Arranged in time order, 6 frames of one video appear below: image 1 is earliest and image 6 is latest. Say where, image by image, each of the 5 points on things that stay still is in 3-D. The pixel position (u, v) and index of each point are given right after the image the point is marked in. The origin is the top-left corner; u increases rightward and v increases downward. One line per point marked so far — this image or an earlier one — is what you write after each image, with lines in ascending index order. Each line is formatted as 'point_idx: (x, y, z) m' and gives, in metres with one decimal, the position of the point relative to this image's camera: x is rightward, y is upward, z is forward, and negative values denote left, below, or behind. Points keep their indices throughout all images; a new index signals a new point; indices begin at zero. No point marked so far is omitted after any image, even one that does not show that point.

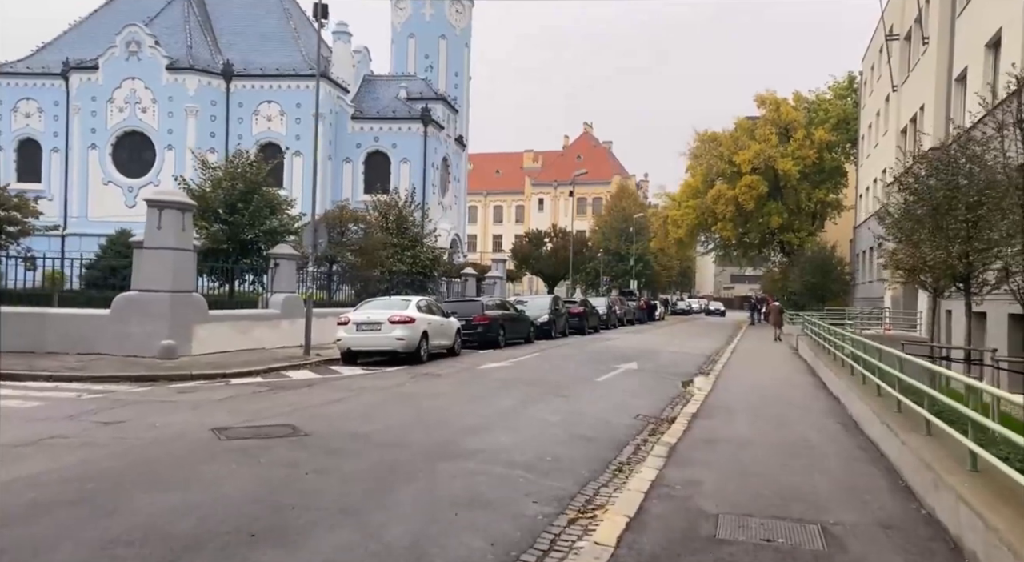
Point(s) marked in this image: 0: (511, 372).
0: (0.0, -1.8, +16.7) m
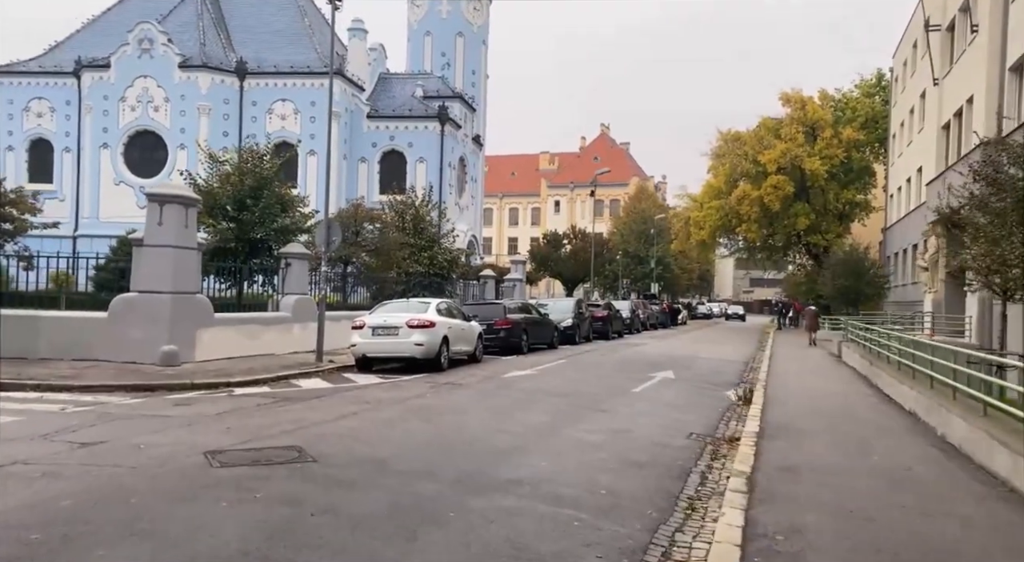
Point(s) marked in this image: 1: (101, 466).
0: (+0.5, -1.8, +15.4) m
1: (-3.2, -1.5, +6.8) m
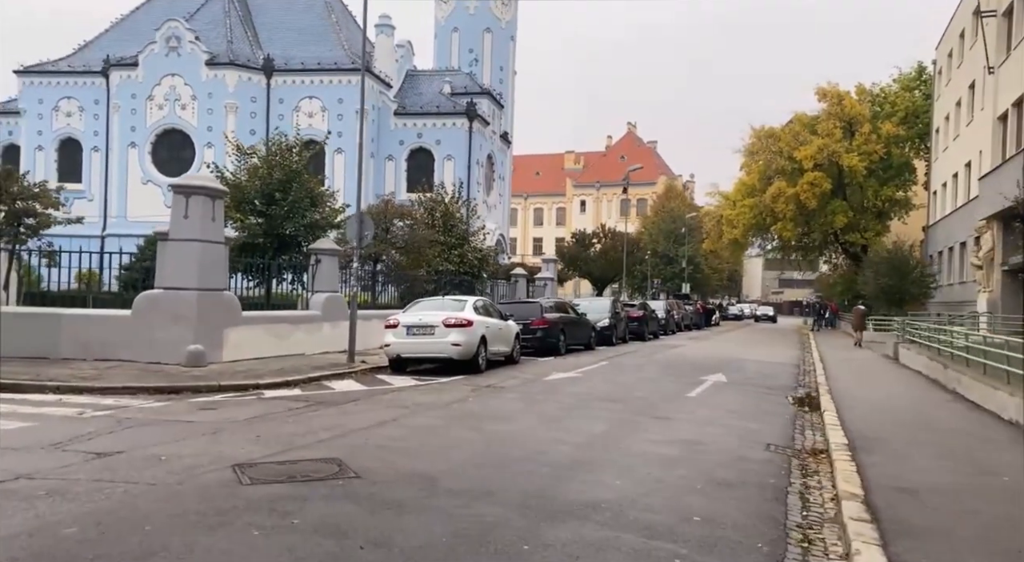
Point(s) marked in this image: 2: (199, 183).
0: (+1.2, -1.7, +14.4) m
1: (-2.7, -1.4, +6.0) m
2: (-5.4, +1.7, +14.9) m
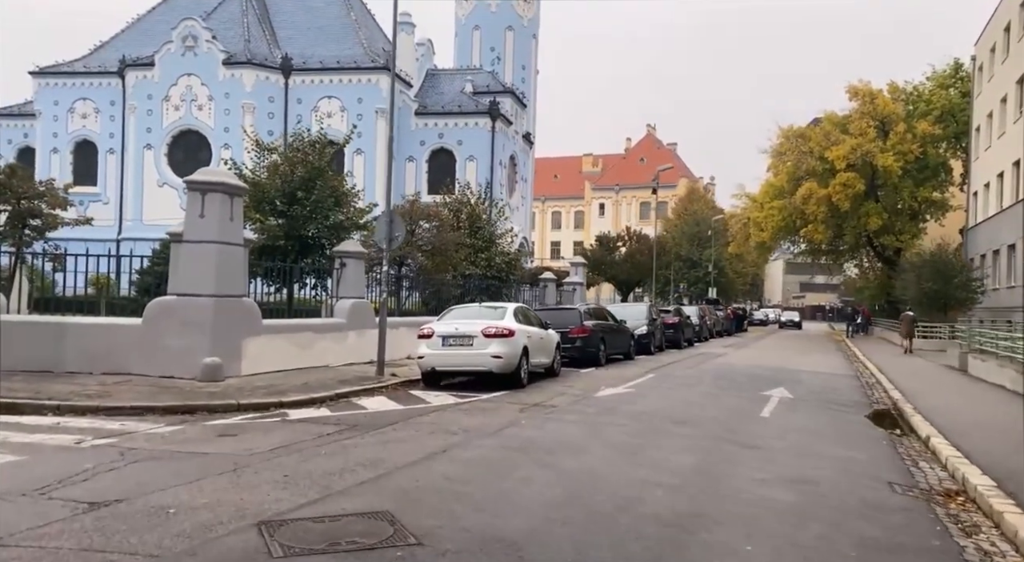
0: (+2.0, -1.8, +12.9) m
1: (-2.1, -1.4, +4.6) m
2: (-4.7, +1.6, +13.6) m
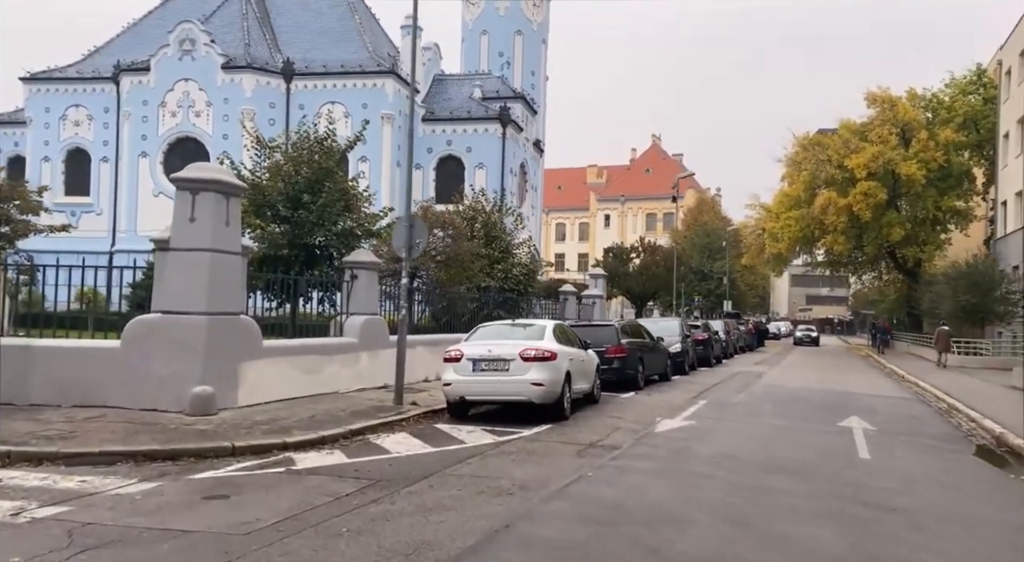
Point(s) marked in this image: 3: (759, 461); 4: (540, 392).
0: (+2.6, -2.0, +10.9) m
1: (-1.5, -1.5, +2.5) m
2: (-4.1, +1.4, +11.6) m
3: (+2.7, -2.0, +9.4) m
4: (+0.4, -1.6, +12.1) m
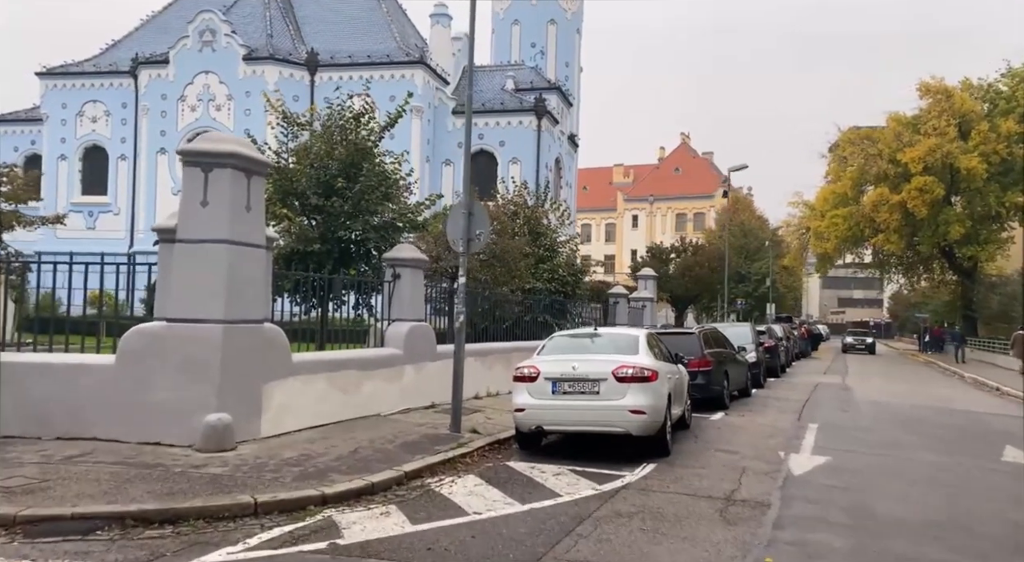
0: (+3.6, -2.0, +8.3) m
1: (-0.7, -1.5, +0.1) m
2: (-3.1, +1.4, +9.2) m
3: (+3.7, -1.9, +6.9) m
4: (+1.4, -1.6, +9.6) m
